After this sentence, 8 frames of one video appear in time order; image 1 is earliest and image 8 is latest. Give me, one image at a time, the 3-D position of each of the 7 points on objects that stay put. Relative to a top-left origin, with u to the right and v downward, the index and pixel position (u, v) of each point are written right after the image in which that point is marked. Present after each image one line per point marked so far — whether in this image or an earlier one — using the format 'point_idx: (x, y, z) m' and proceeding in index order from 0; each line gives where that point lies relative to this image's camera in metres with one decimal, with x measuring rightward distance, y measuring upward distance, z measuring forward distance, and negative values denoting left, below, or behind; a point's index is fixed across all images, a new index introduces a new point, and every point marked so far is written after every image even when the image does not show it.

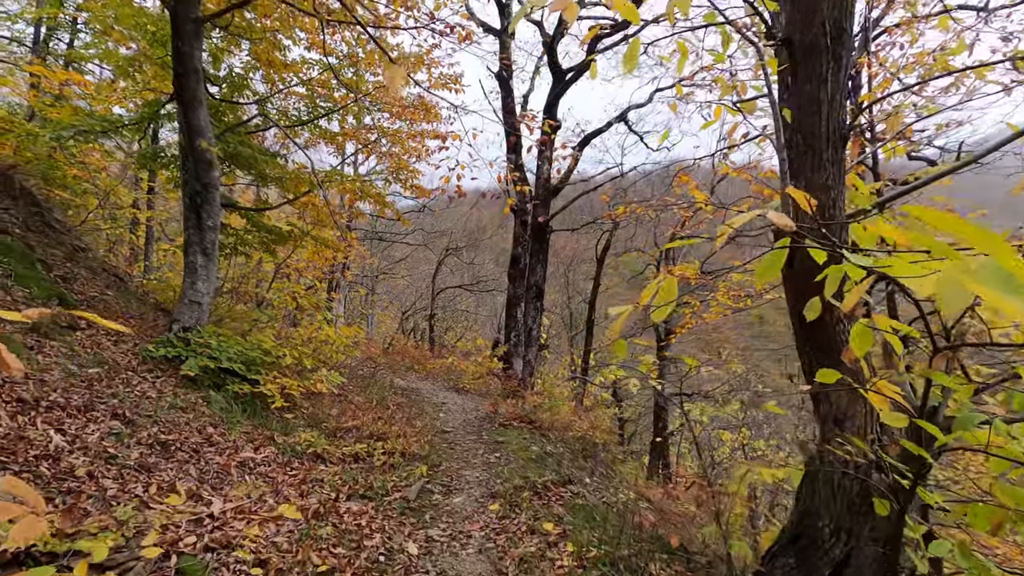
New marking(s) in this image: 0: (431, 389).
0: (-1.5, -1.9, +9.8) m
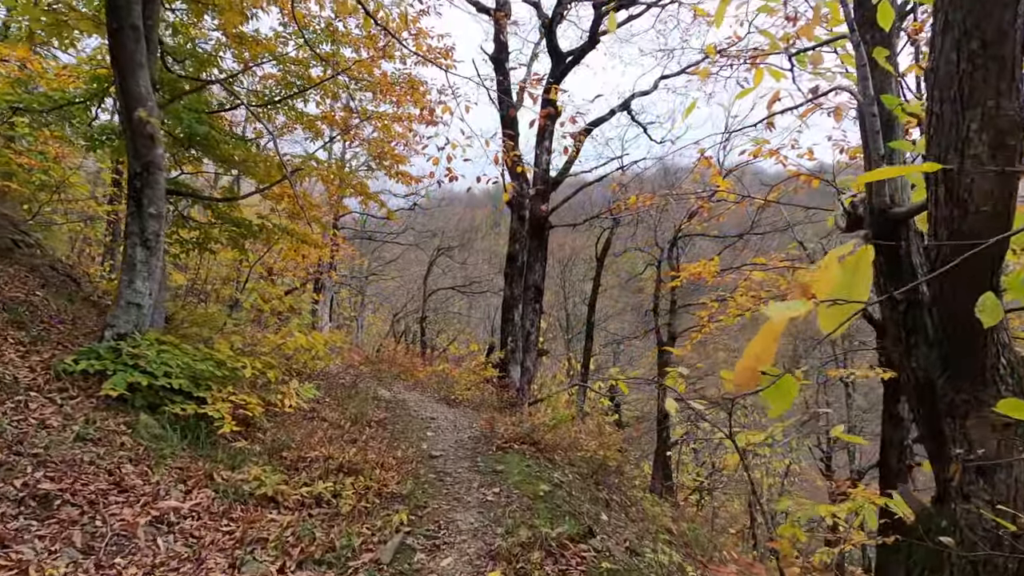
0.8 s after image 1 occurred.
0: (-1.6, -1.9, +8.9) m
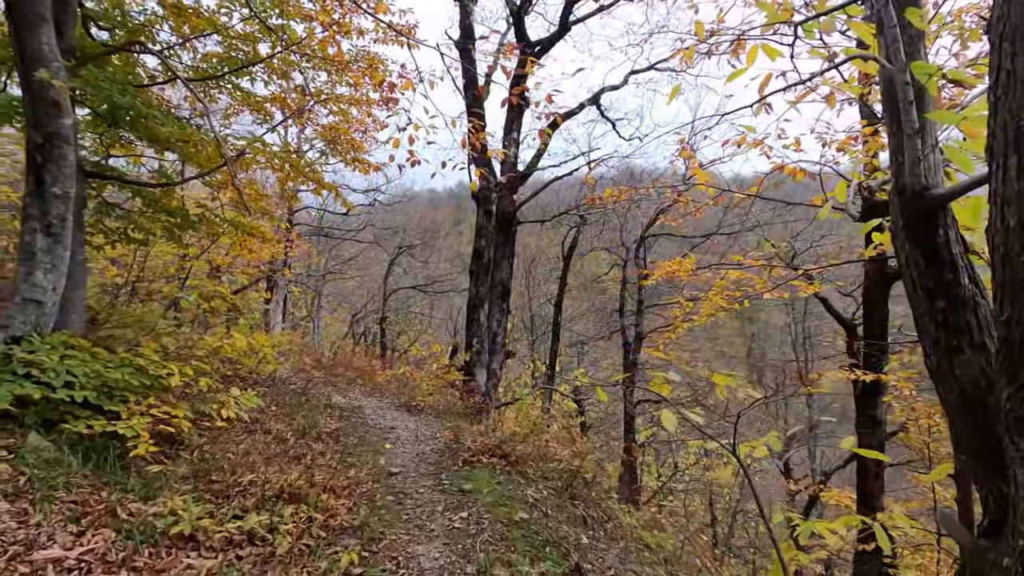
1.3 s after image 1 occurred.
0: (-2.1, -1.9, +8.3) m
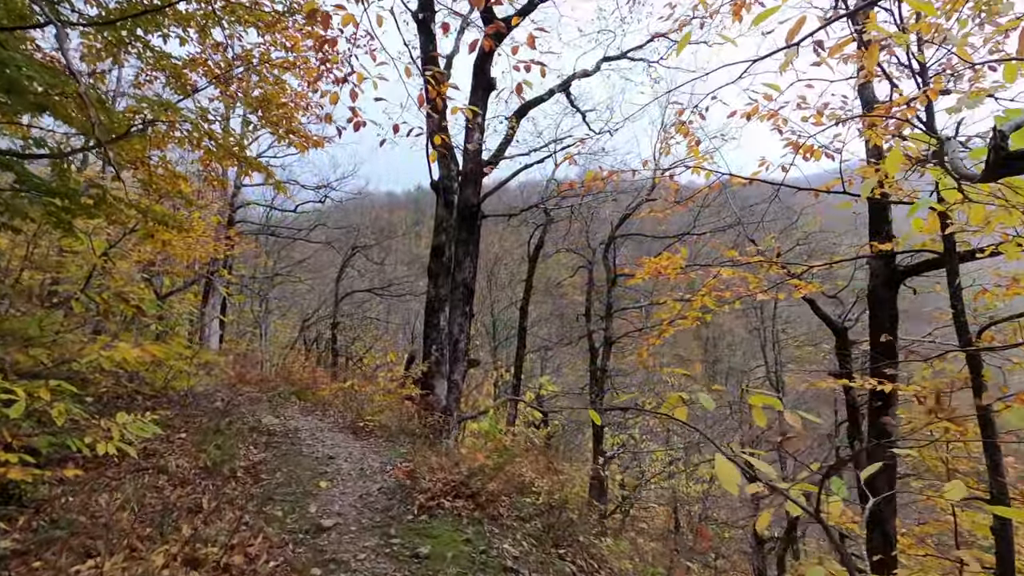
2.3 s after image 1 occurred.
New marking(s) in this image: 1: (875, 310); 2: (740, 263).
0: (-2.6, -1.9, +7.1) m
1: (+4.3, -0.3, +6.4) m
2: (+2.8, +0.3, +6.6) m
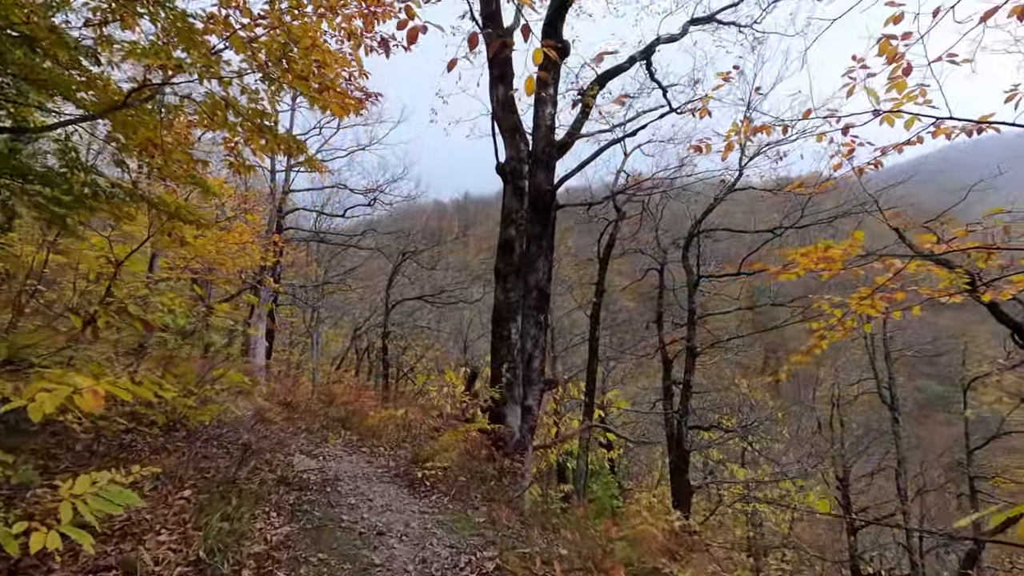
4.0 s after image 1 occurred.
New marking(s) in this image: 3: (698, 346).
0: (-1.6, -1.9, +5.7) m
1: (+5.2, -0.2, +4.4) m
2: (+3.7, +0.3, +4.8) m
3: (+4.6, -1.4, +13.3) m
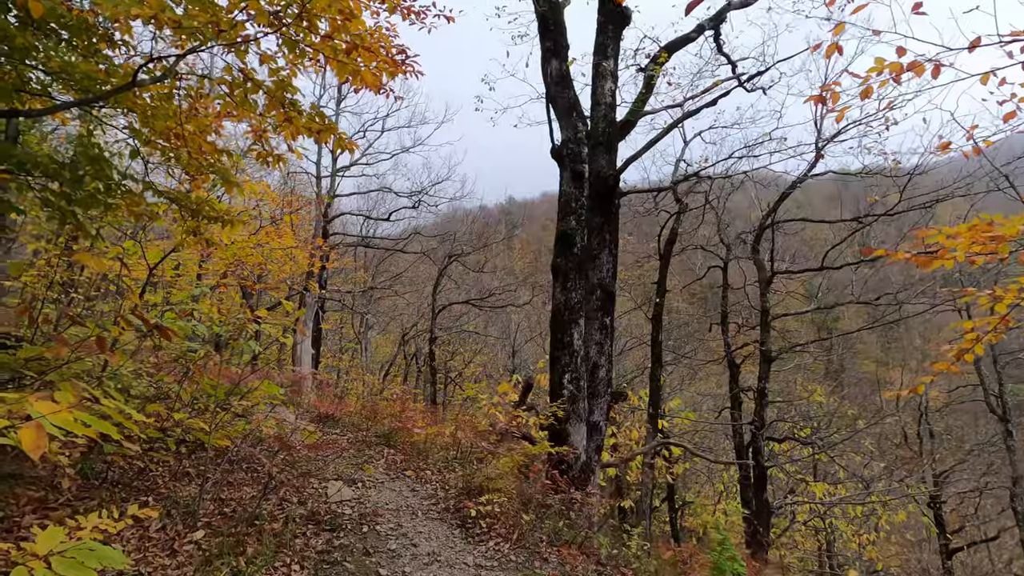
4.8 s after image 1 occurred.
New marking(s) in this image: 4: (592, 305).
0: (-0.9, -1.9, +4.9) m
1: (+5.7, -0.1, +3.1) m
2: (+4.2, +0.4, +3.6) m
3: (+5.8, -1.4, +12.0) m
4: (+0.9, -0.2, +5.9) m
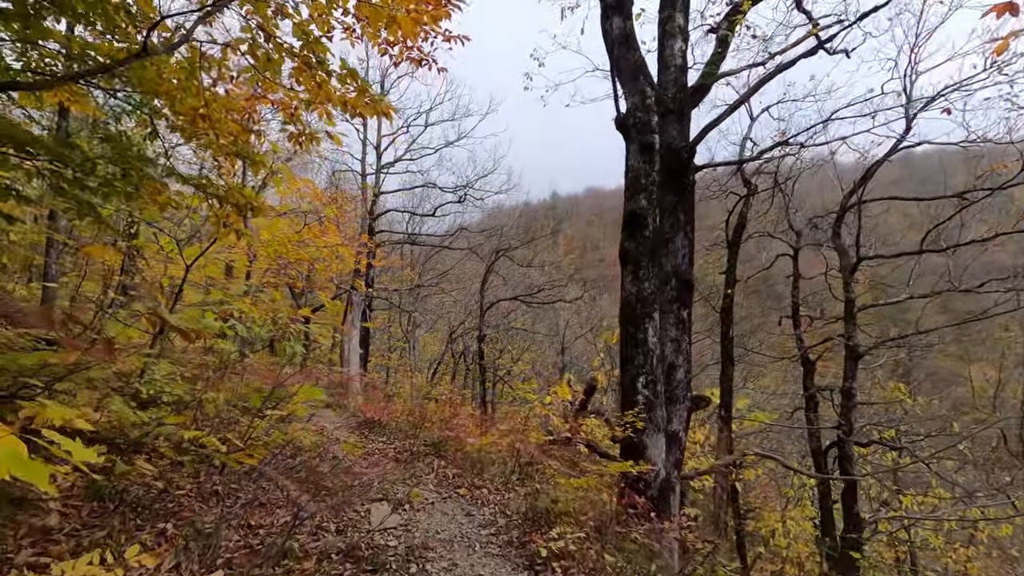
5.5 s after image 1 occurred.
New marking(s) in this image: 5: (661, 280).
0: (-0.4, -1.9, +4.3) m
1: (+6.0, +0.1, +1.9) m
2: (+4.6, +0.6, +2.5) m
3: (+7.0, -1.1, +10.7) m
4: (+1.5, -0.1, +5.1) m
5: (+1.5, +0.1, +5.2) m
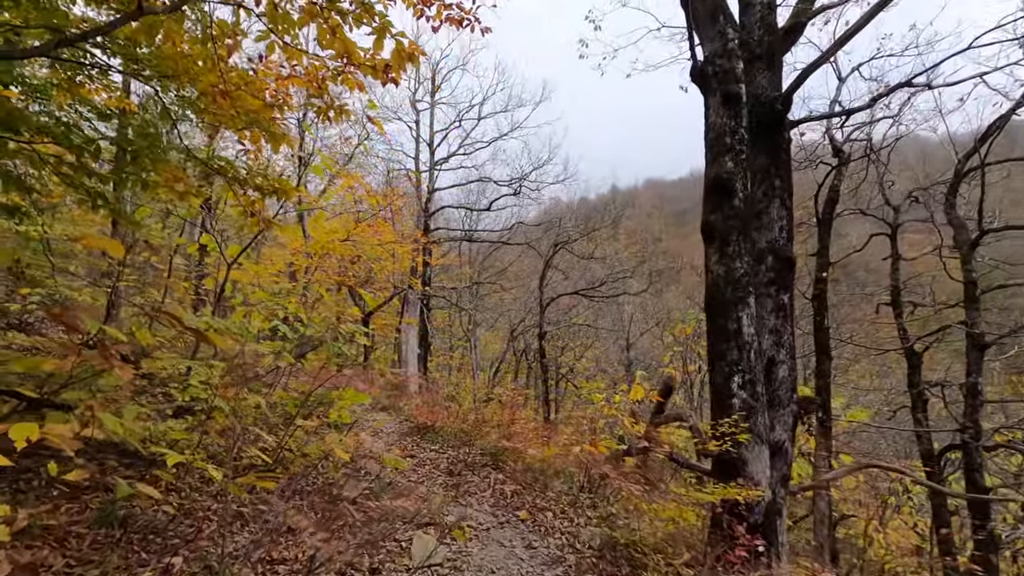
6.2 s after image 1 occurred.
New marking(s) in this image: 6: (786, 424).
0: (+0.1, -1.8, +3.6) m
1: (+6.1, +0.4, +0.5) m
2: (+4.8, +0.8, +1.3) m
3: (+8.1, -0.8, +9.2) m
4: (+2.0, +0.1, +4.2) m
5: (+2.0, +0.3, +4.3) m
6: (+2.2, -1.1, +4.3) m
